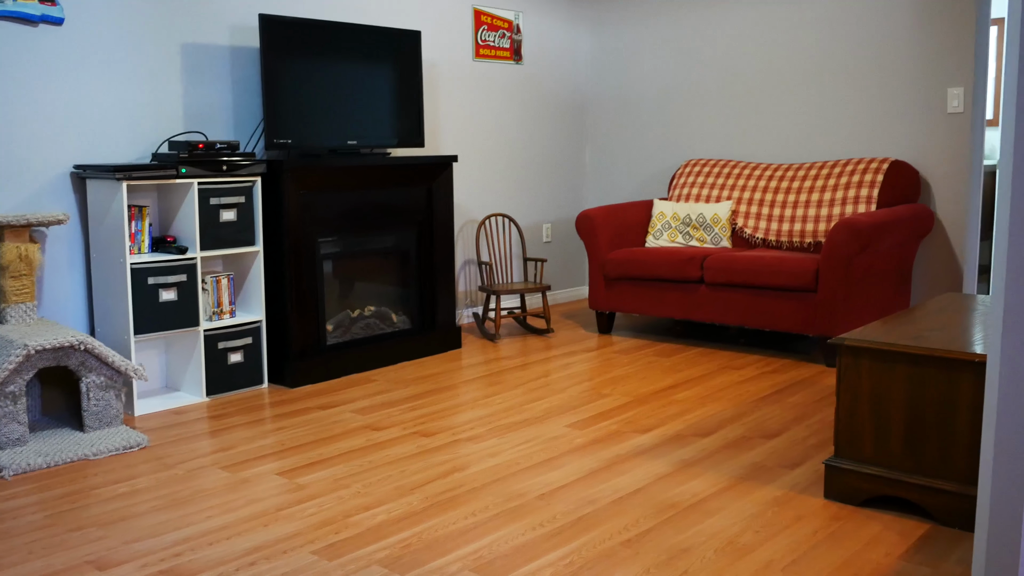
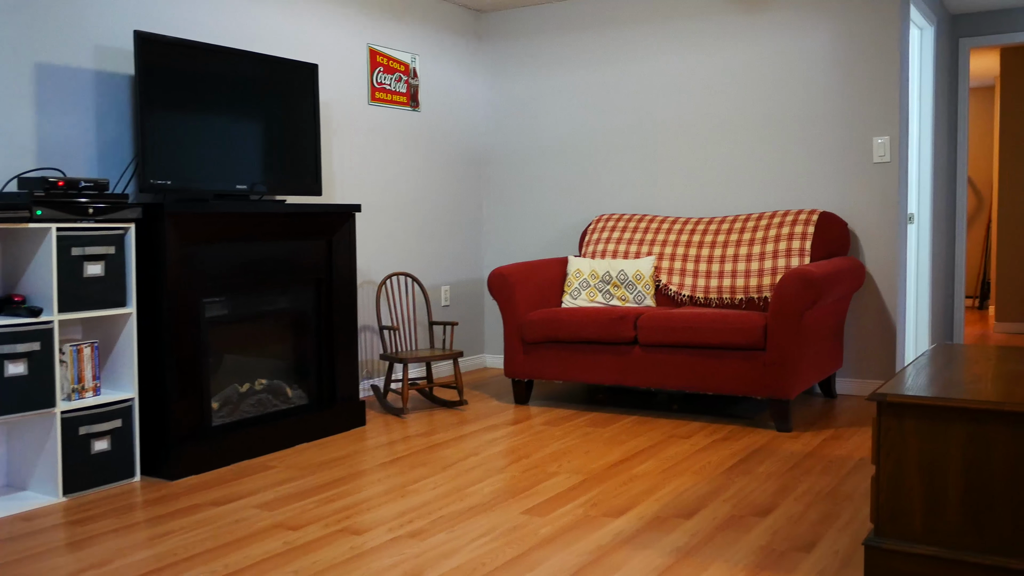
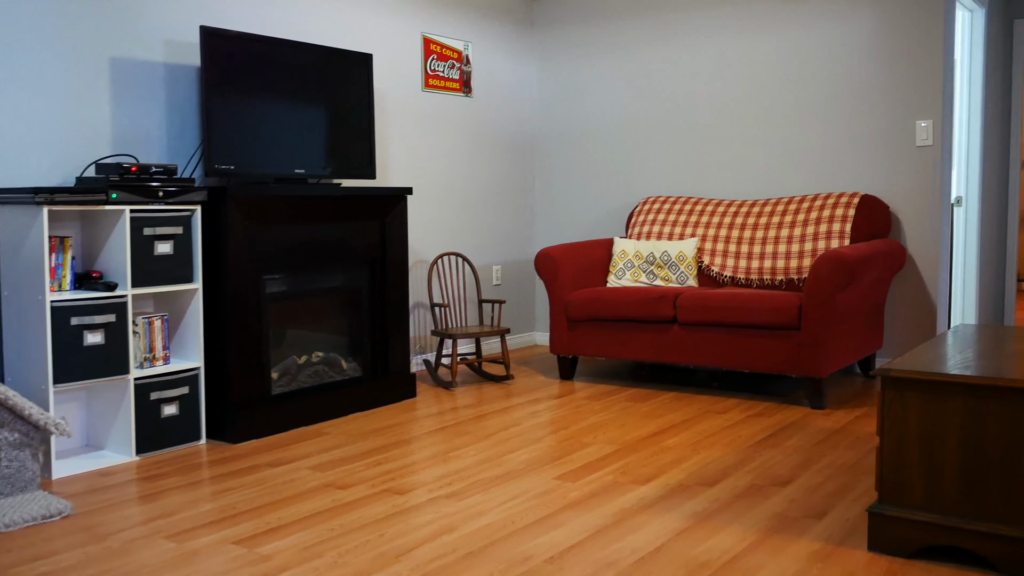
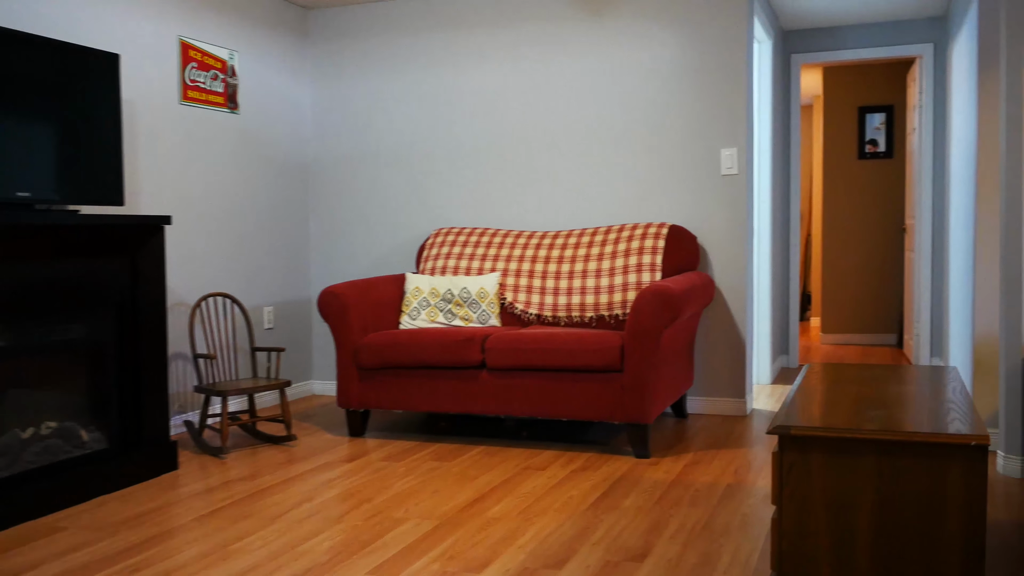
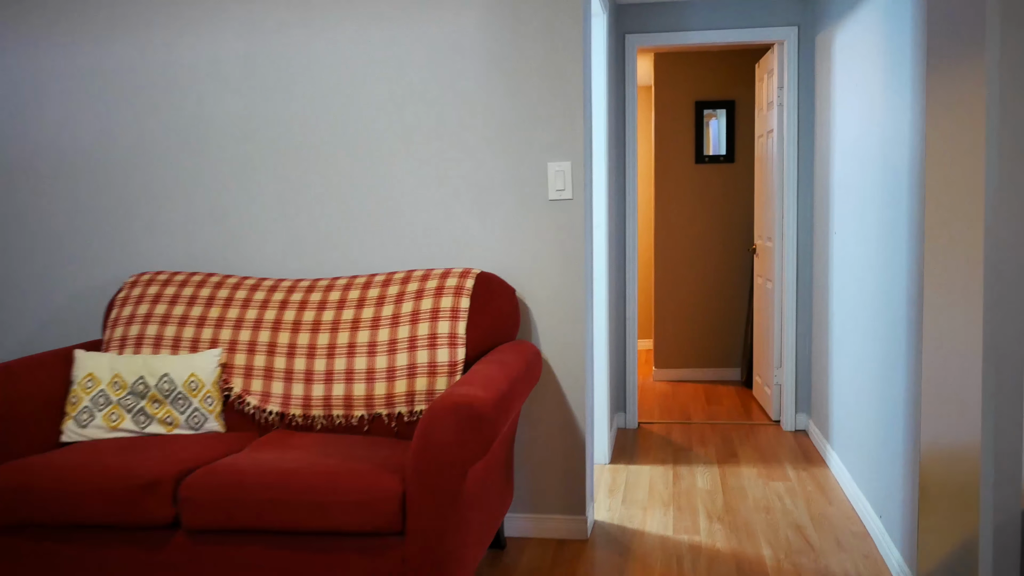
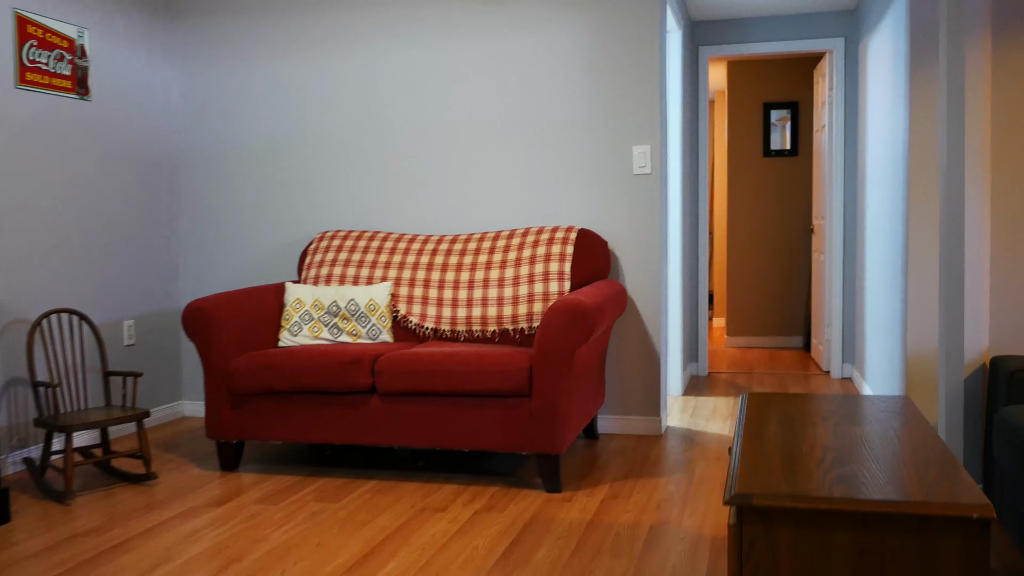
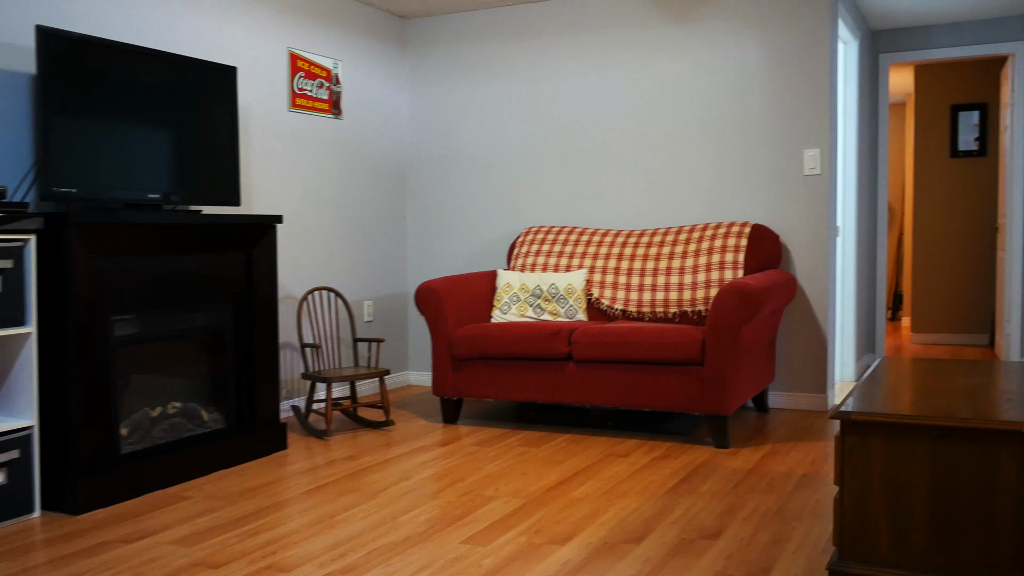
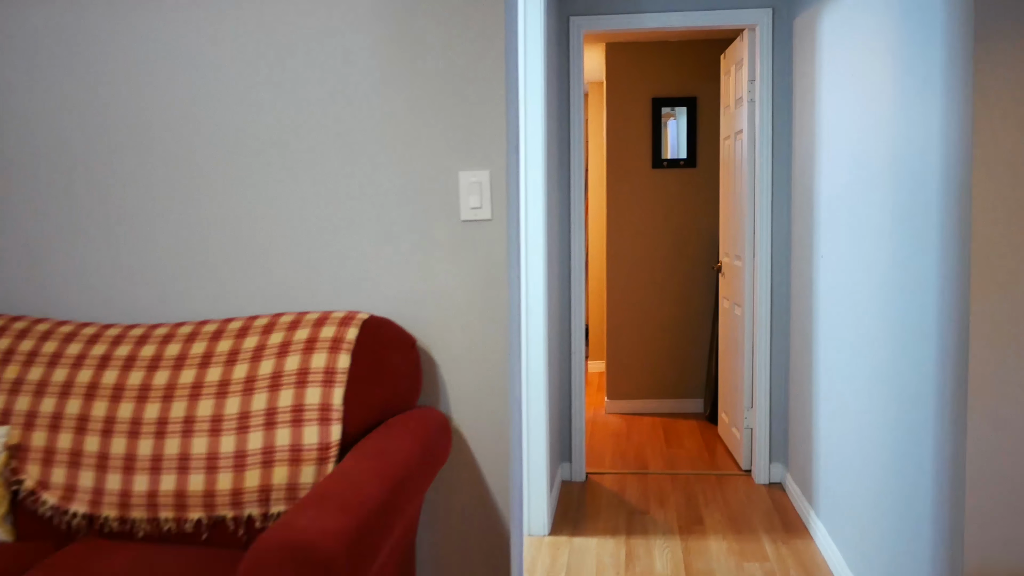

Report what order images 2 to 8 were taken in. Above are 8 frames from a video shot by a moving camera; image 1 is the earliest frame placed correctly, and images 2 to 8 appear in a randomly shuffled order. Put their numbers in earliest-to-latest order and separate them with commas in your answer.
3, 2, 7, 4, 6, 5, 8
